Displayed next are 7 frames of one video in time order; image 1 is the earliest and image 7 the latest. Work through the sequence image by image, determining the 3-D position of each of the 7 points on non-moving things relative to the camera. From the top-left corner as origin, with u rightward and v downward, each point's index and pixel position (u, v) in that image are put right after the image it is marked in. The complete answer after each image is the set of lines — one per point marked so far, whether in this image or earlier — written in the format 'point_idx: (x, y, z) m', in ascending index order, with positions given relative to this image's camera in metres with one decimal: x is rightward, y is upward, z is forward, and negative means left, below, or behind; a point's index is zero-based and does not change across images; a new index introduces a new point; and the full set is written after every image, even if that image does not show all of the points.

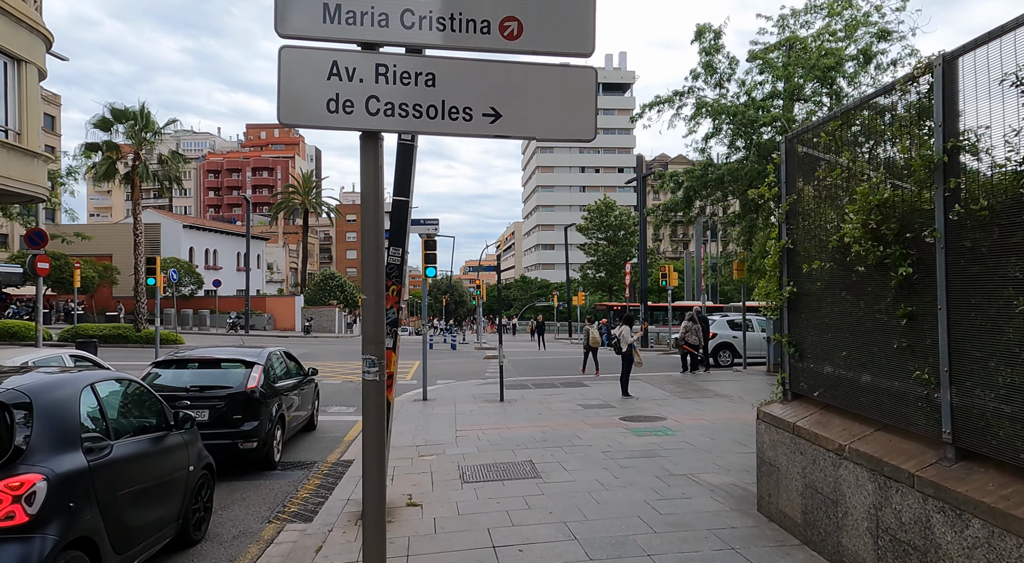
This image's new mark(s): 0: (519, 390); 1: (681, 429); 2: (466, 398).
0: (+0.2, -2.5, +14.7) m
1: (+2.5, -2.2, +9.3) m
2: (-1.0, -2.6, +13.9) m
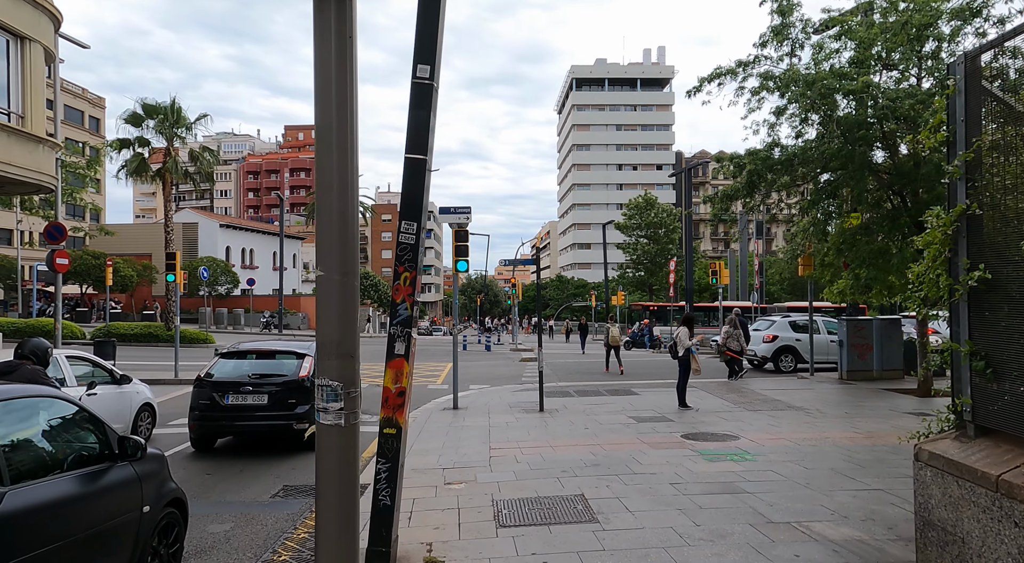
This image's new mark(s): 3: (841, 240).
0: (+1.0, -2.5, +13.2) m
1: (+3.0, -2.1, +7.7) m
2: (-0.2, -2.5, +12.5) m
3: (+6.8, +0.9, +13.1) m
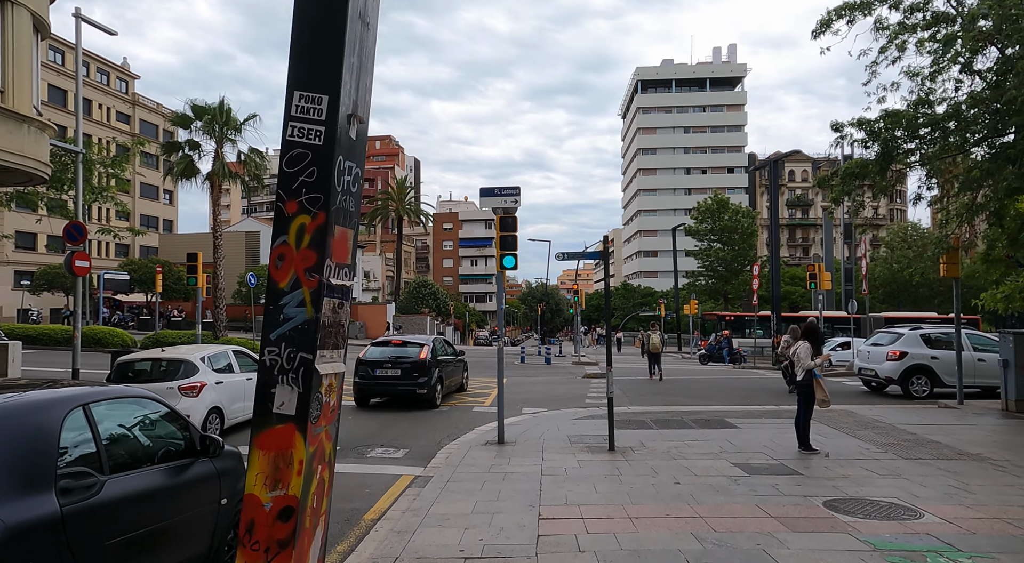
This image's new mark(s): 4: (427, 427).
0: (+2.0, -2.5, +10.4) m
1: (+3.5, -2.0, +4.7) m
2: (+0.7, -2.5, +9.8) m
3: (+7.8, +0.9, +9.7) m
4: (-1.6, -2.8, +12.1) m
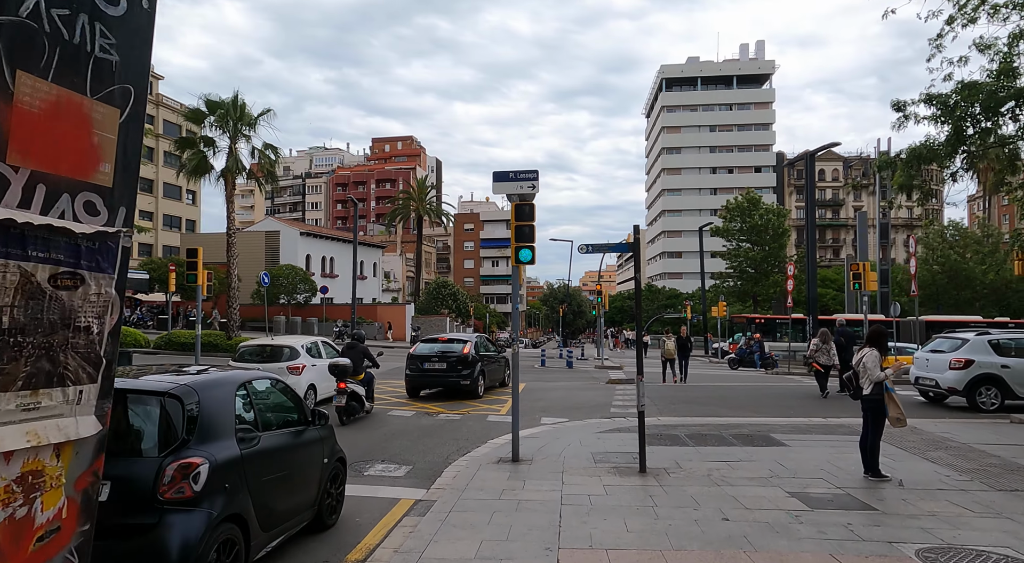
0: (+2.3, -2.4, +9.2) m
1: (+3.5, -1.9, +3.4) m
2: (+0.9, -2.4, +8.6) m
3: (+8.0, +0.9, +8.3) m
4: (-1.3, -2.7, +11.0) m
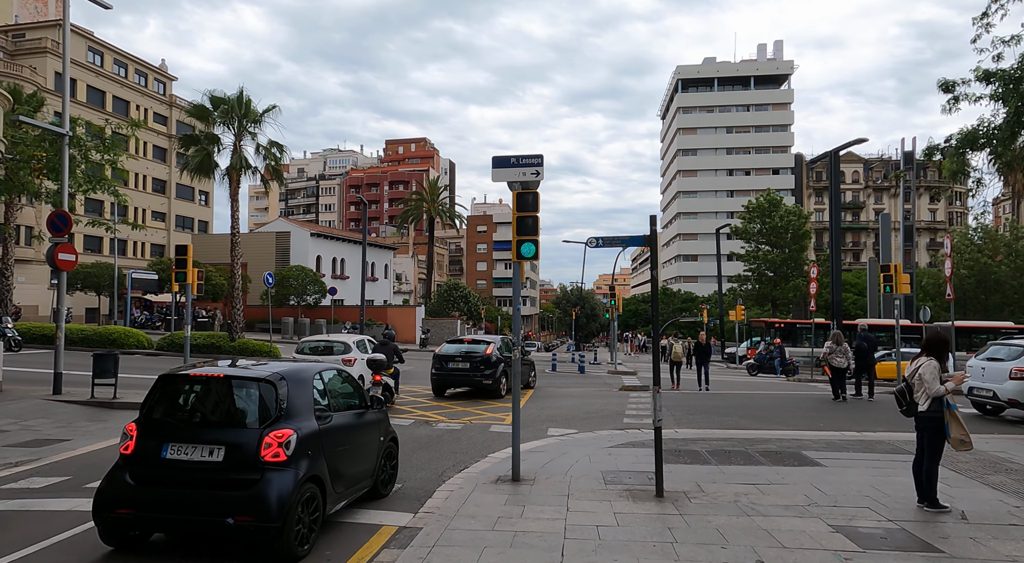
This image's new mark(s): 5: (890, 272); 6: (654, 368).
0: (+2.3, -2.4, +8.2) m
1: (+3.4, -1.9, +2.4) m
2: (+0.9, -2.4, +7.6) m
3: (+8.0, +0.9, +7.2) m
4: (-1.3, -2.7, +10.1) m
5: (+10.8, +0.3, +18.0) m
6: (+1.7, -1.1, +7.8) m
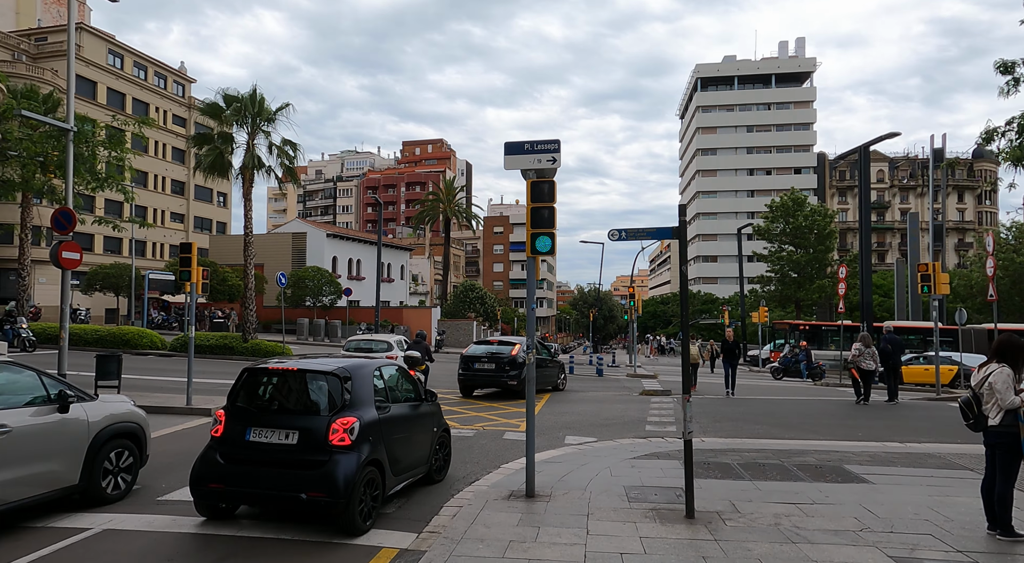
0: (+2.4, -2.4, +7.4) m
1: (+3.4, -1.9, +1.6) m
2: (+1.1, -2.4, +6.9) m
3: (+8.1, +0.9, +6.3) m
4: (-1.0, -2.7, +9.5) m
5: (+11.2, +0.3, +17.0) m
6: (+1.9, -1.0, +7.1) m
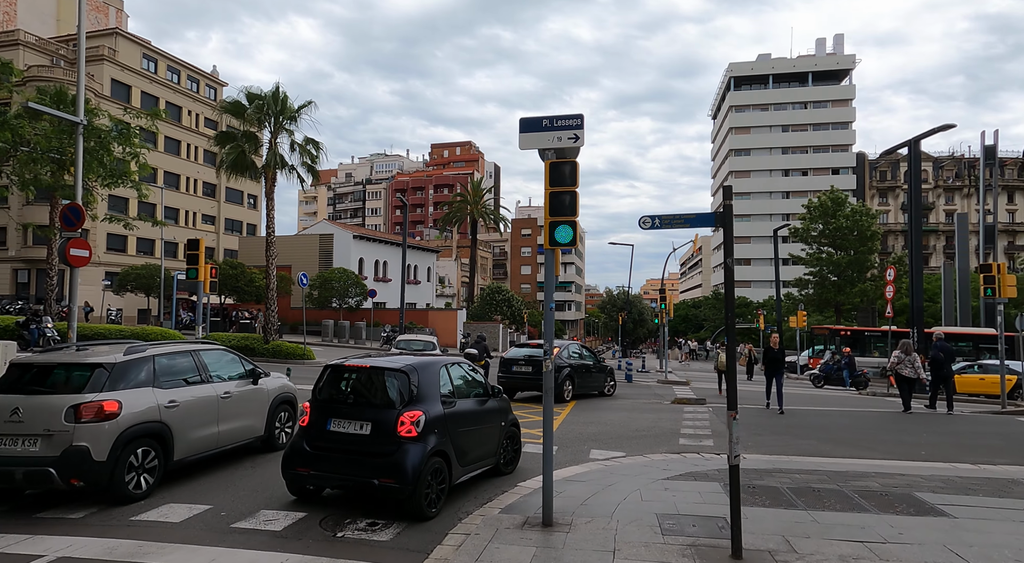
0: (+2.6, -2.3, +6.4) m
1: (+3.3, -1.8, +0.5) m
2: (+1.2, -2.3, +5.9) m
3: (+8.3, +0.9, +5.0) m
4: (-0.8, -2.6, +8.6) m
5: (+11.8, +0.2, +15.6) m
6: (+2.0, -1.0, +6.1) m
